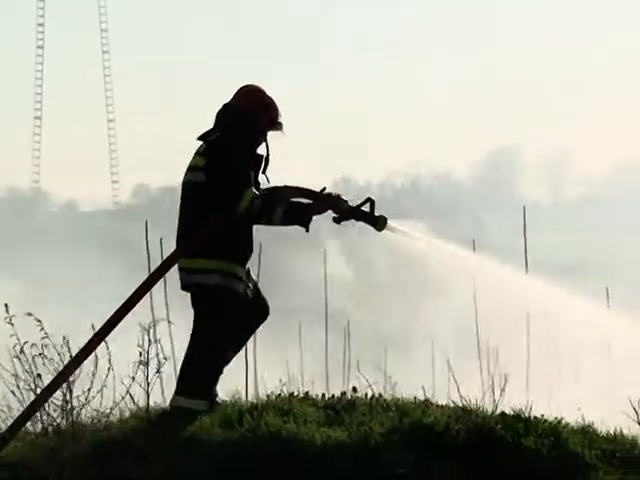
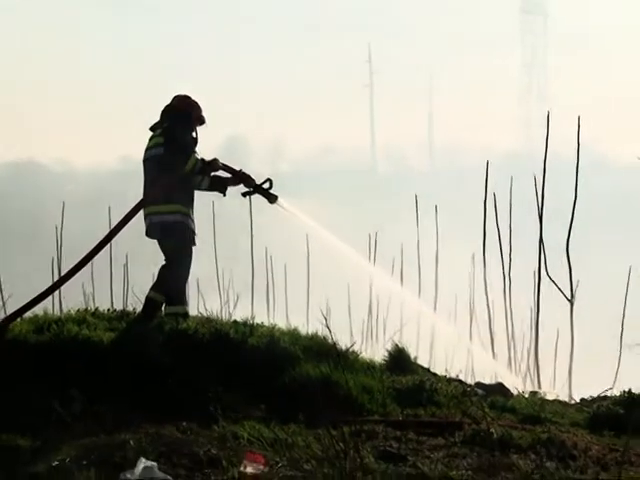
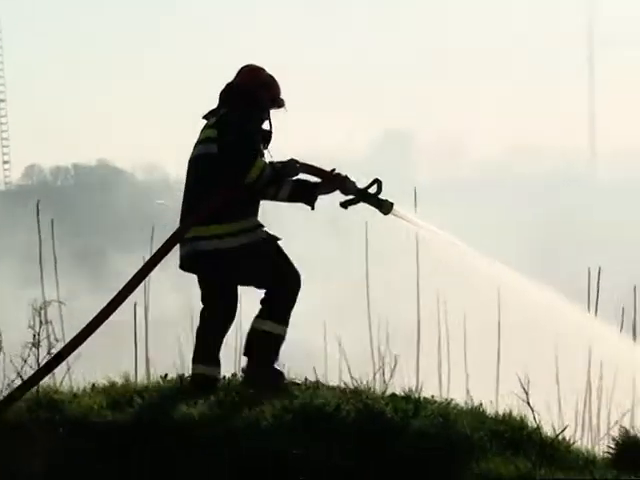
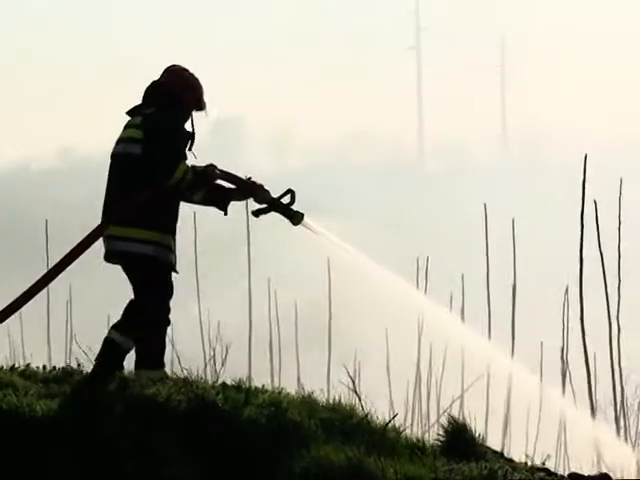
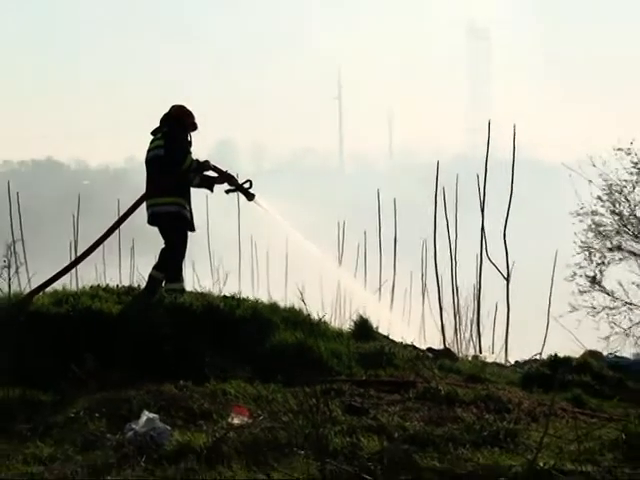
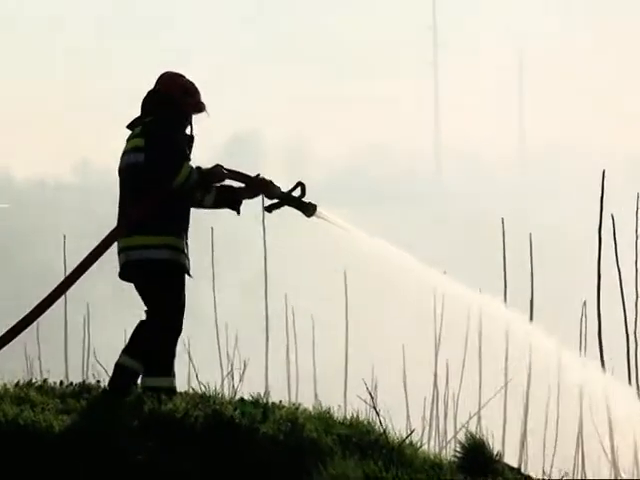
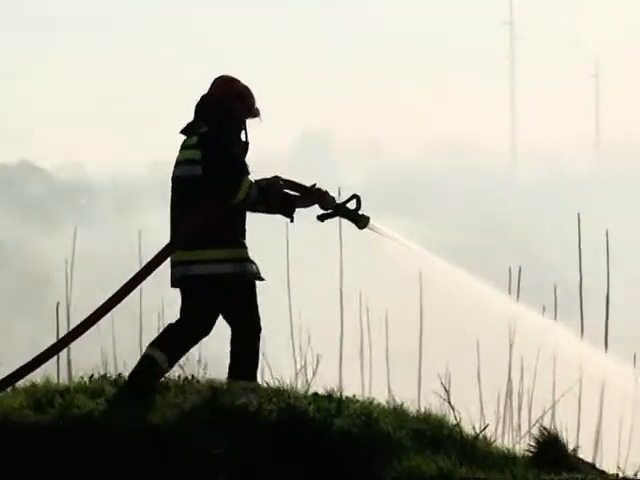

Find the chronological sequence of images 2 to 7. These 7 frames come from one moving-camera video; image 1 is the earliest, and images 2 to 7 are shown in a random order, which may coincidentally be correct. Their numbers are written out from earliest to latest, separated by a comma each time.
3, 7, 4, 6, 2, 5
